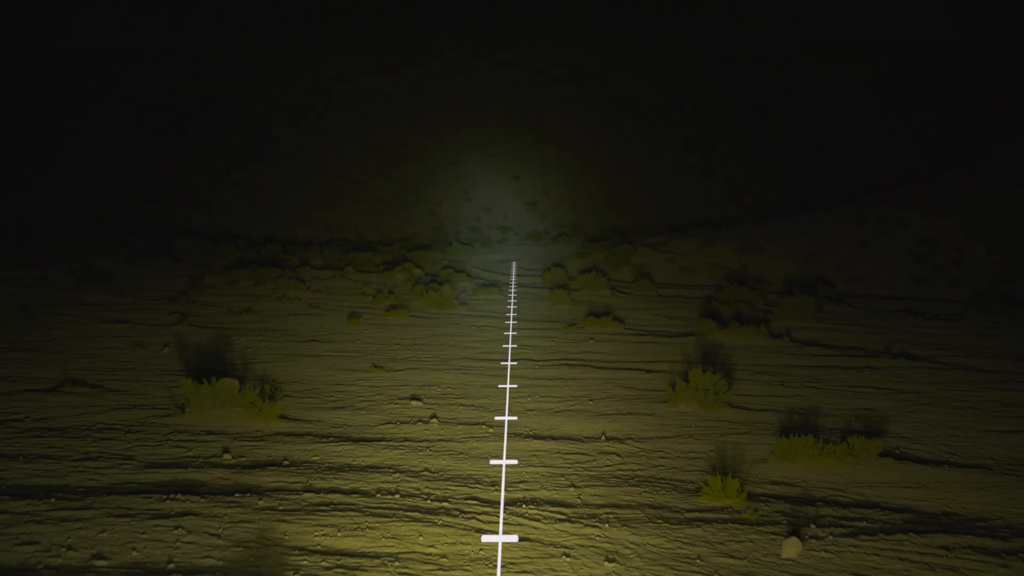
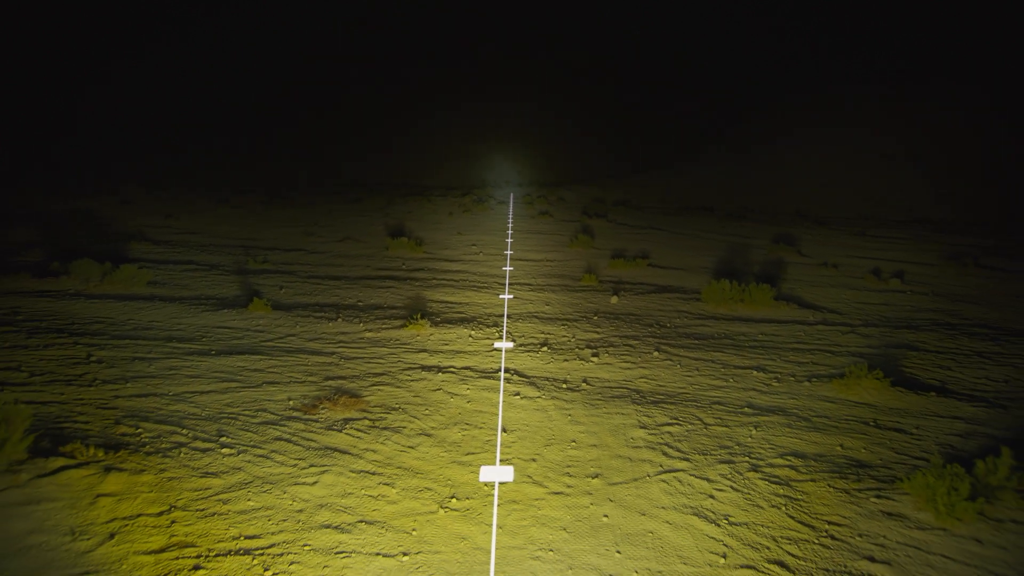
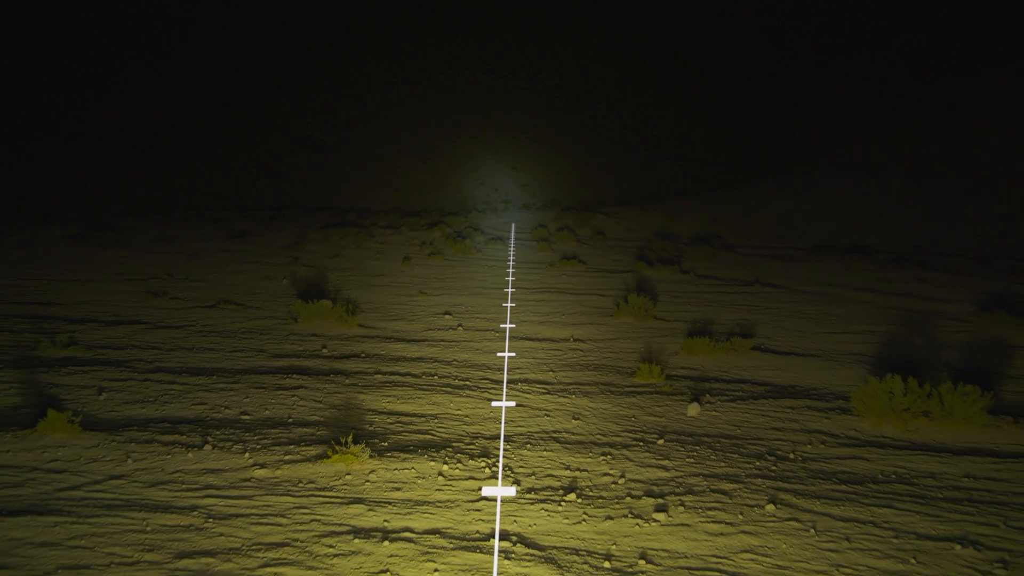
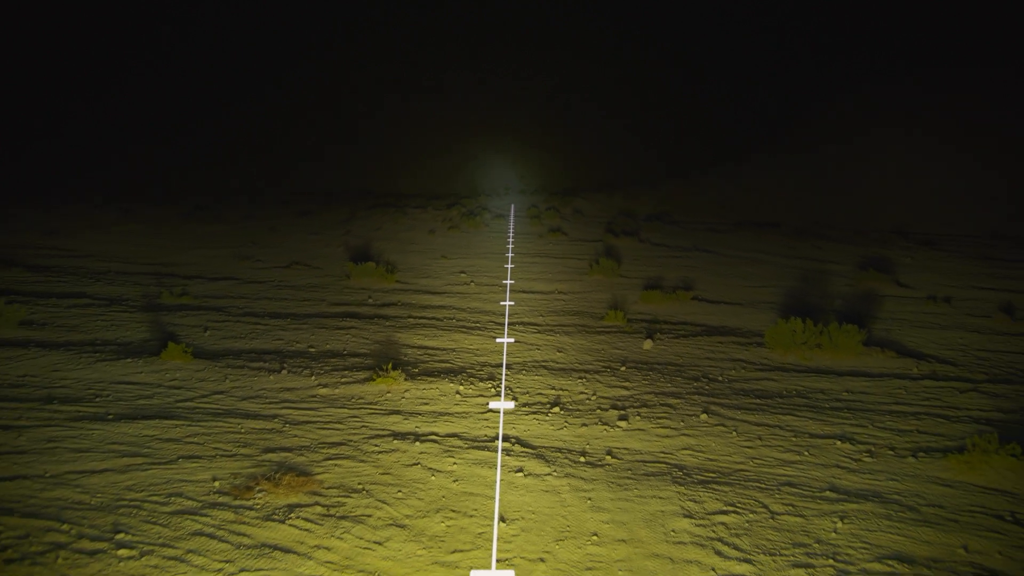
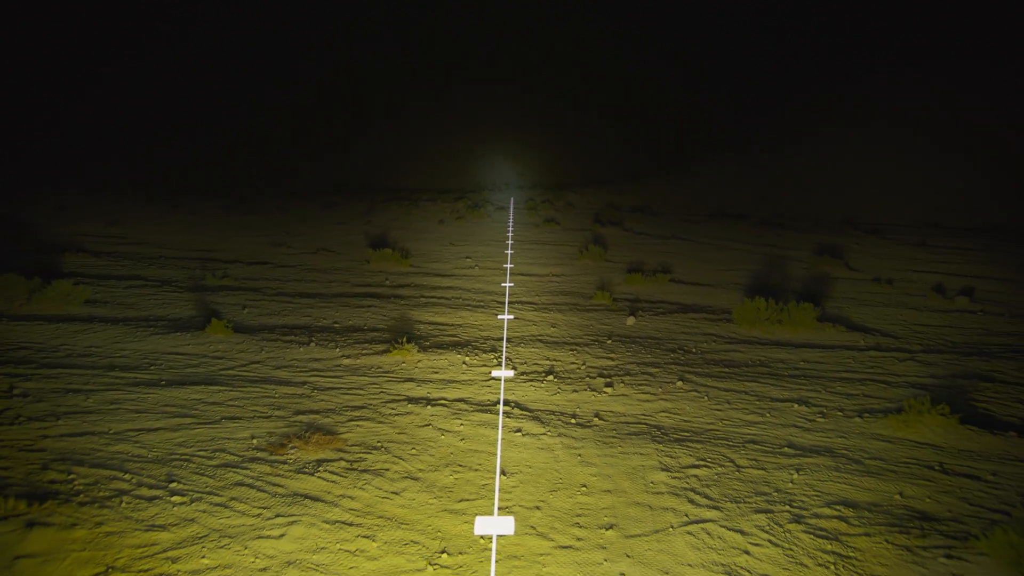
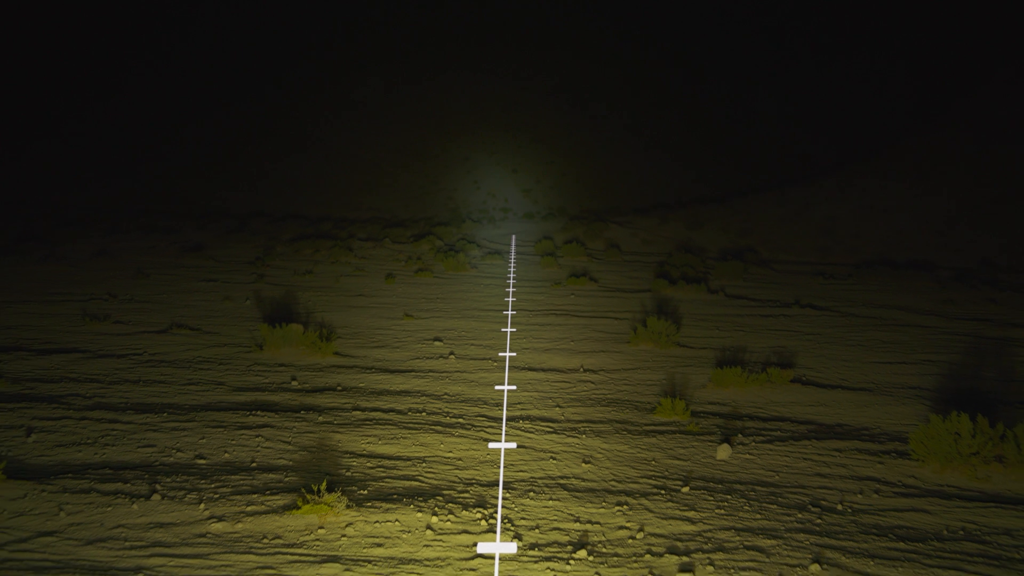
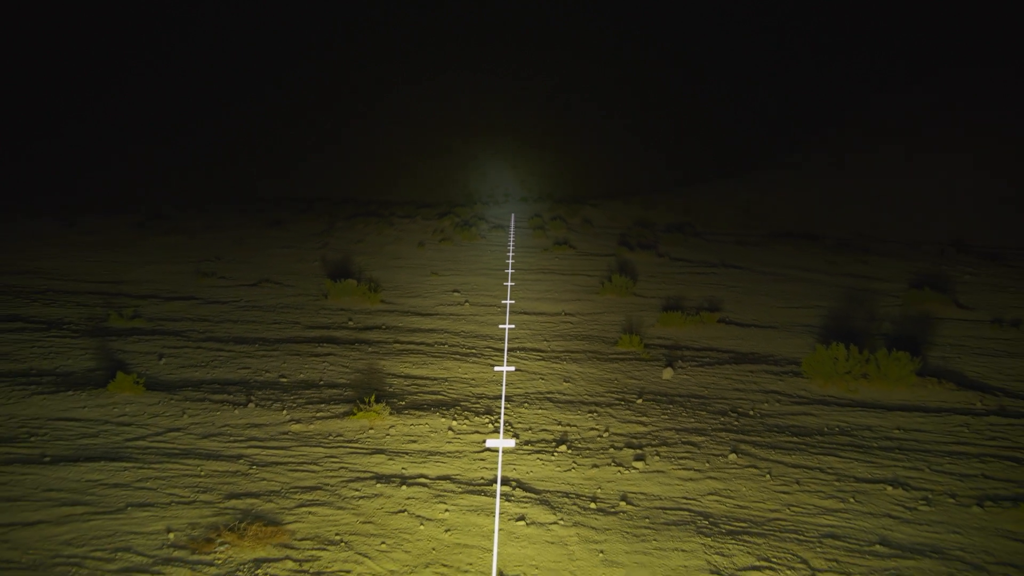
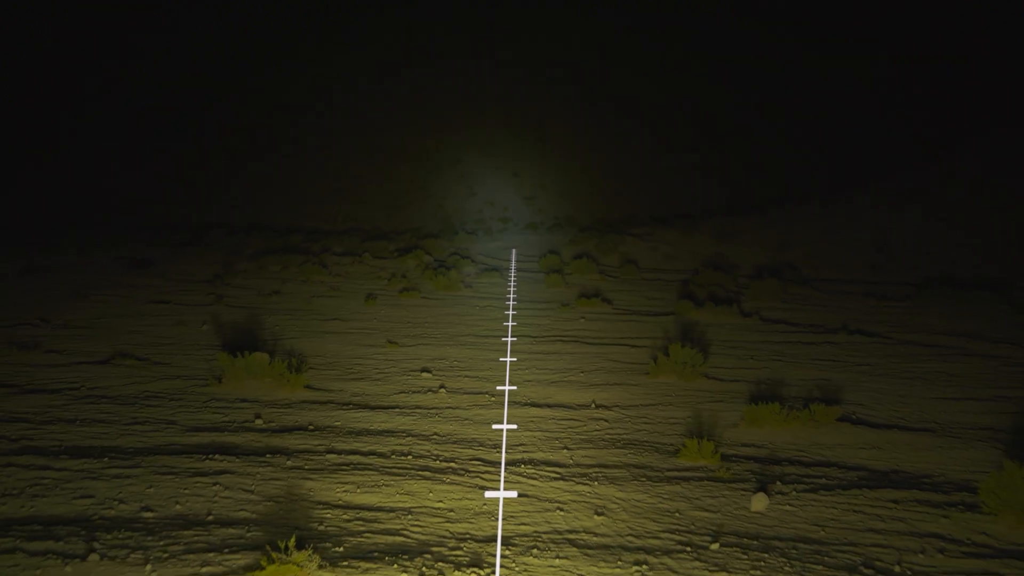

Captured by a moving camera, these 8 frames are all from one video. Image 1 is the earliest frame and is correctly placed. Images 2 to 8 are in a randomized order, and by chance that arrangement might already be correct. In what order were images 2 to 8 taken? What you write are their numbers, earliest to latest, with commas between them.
8, 6, 3, 7, 4, 5, 2
